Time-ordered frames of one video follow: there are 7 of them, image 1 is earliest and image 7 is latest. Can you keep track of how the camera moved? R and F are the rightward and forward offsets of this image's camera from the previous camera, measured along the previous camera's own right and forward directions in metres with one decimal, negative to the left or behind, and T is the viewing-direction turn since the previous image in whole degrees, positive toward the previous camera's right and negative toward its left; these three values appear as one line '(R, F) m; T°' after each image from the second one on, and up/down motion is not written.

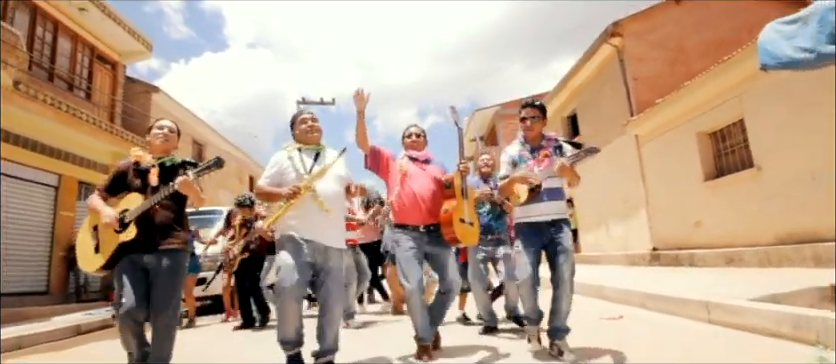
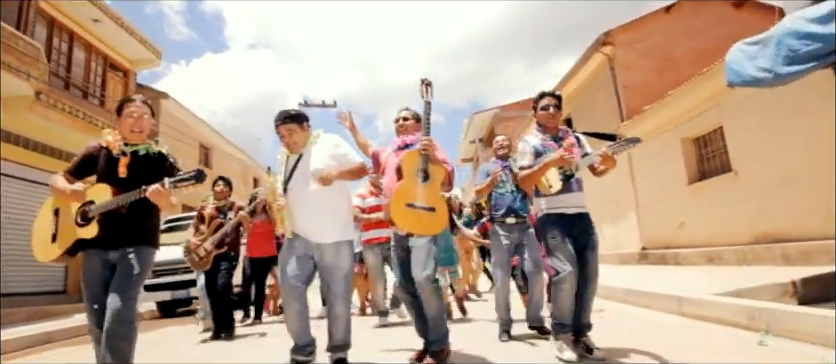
(0.0, -0.5) m; 0°
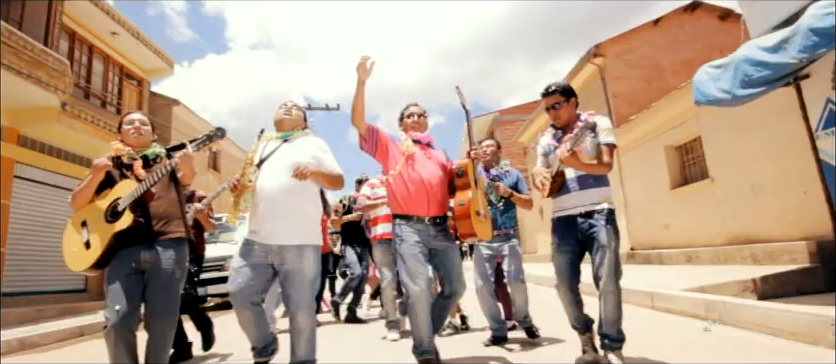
(0.0, -0.7) m; 0°
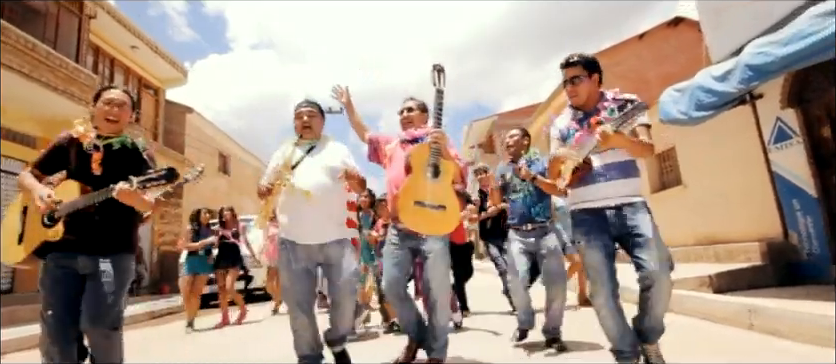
(0.0, -1.0) m; 0°
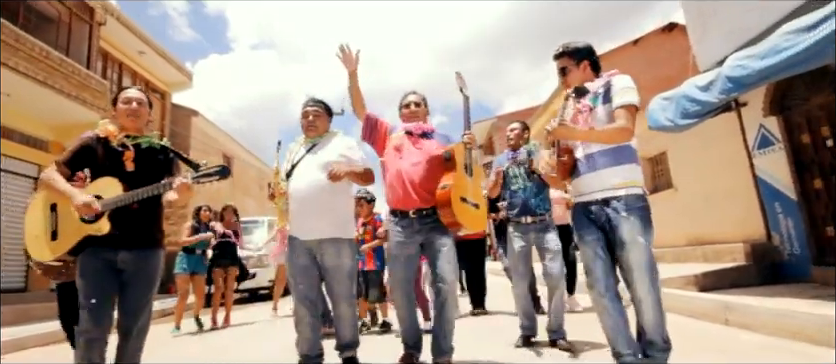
(0.0, -0.4) m; 0°
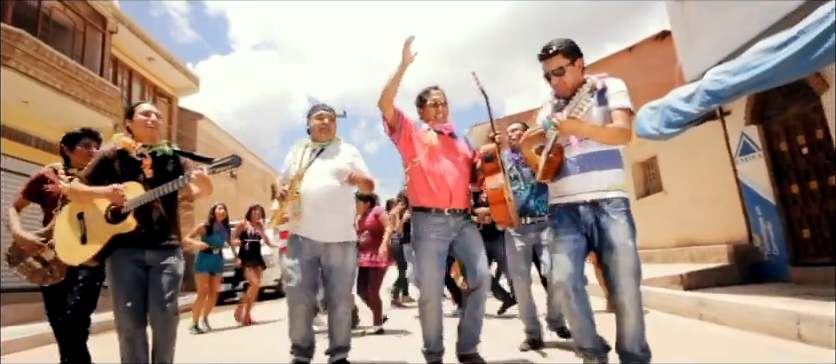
(0.0, -0.5) m; 0°
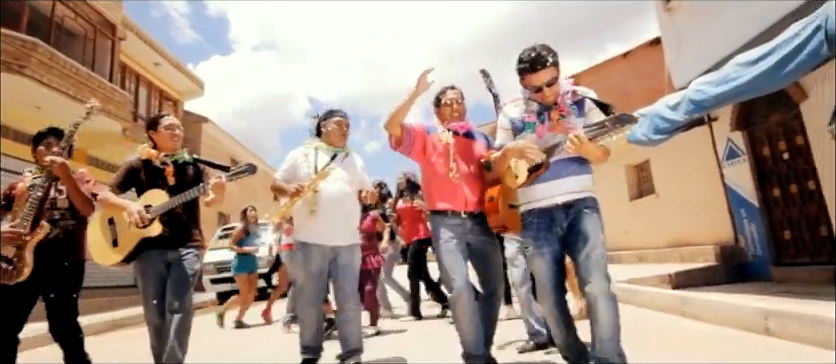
(0.0, -0.4) m; 0°
